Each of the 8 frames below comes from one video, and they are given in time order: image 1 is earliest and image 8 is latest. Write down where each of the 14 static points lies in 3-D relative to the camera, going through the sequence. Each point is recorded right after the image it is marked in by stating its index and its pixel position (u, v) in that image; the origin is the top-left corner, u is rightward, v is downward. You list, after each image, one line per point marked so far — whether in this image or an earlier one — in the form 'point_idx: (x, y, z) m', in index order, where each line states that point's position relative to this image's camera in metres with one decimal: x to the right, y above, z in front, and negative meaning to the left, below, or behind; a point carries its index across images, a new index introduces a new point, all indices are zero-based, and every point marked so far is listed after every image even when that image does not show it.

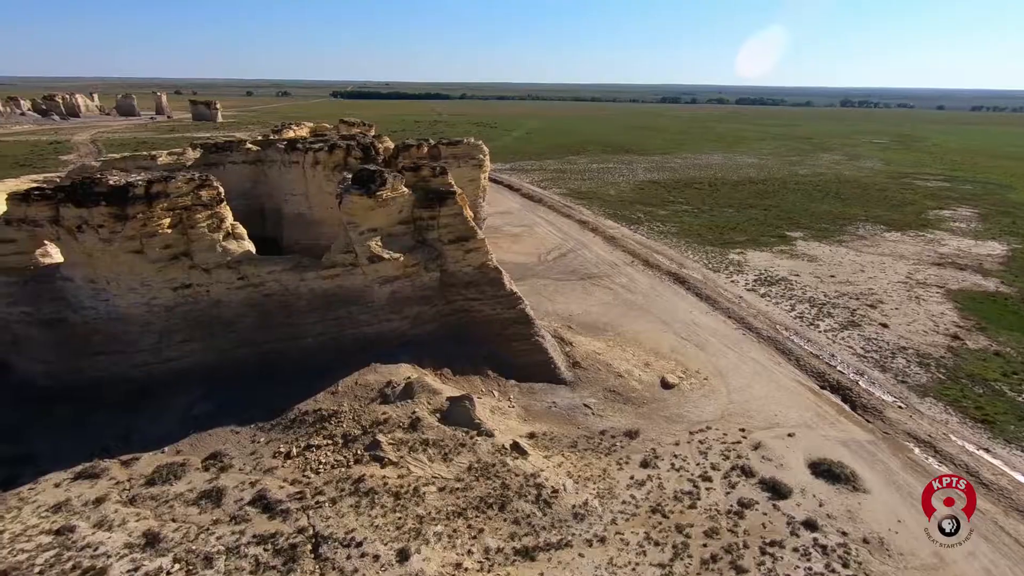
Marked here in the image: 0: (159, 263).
0: (-7.6, +0.5, +11.8) m
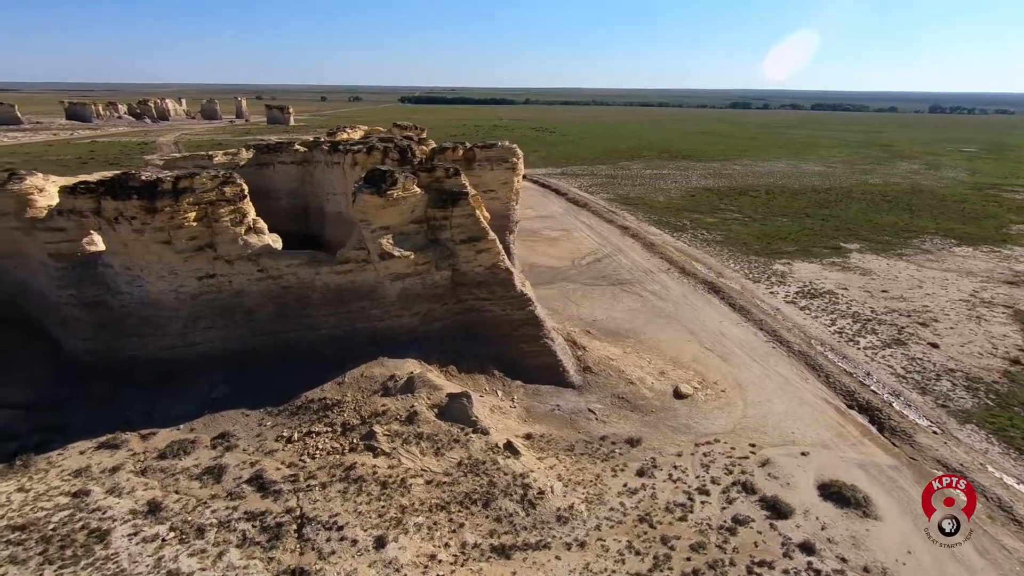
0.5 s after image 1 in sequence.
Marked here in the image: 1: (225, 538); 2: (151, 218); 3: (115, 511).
0: (-7.6, +0.8, +12.7) m
1: (-4.9, -4.3, +9.4) m
2: (-8.1, +1.5, +12.2) m
3: (-7.0, -3.9, +9.7) m
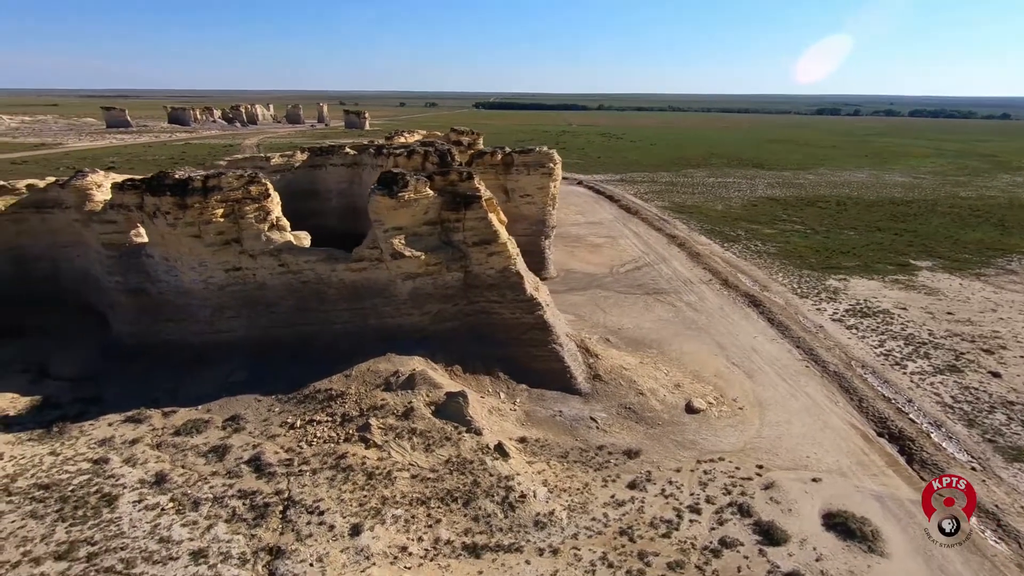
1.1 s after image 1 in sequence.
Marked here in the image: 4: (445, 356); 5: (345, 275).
0: (-7.4, +1.0, +13.7) m
1: (-5.4, -4.1, +10.1) m
2: (-8.0, +1.8, +13.3) m
3: (-7.4, -3.7, +10.6) m
4: (-1.7, -1.8, +14.5) m
5: (-4.3, +0.3, +14.3) m
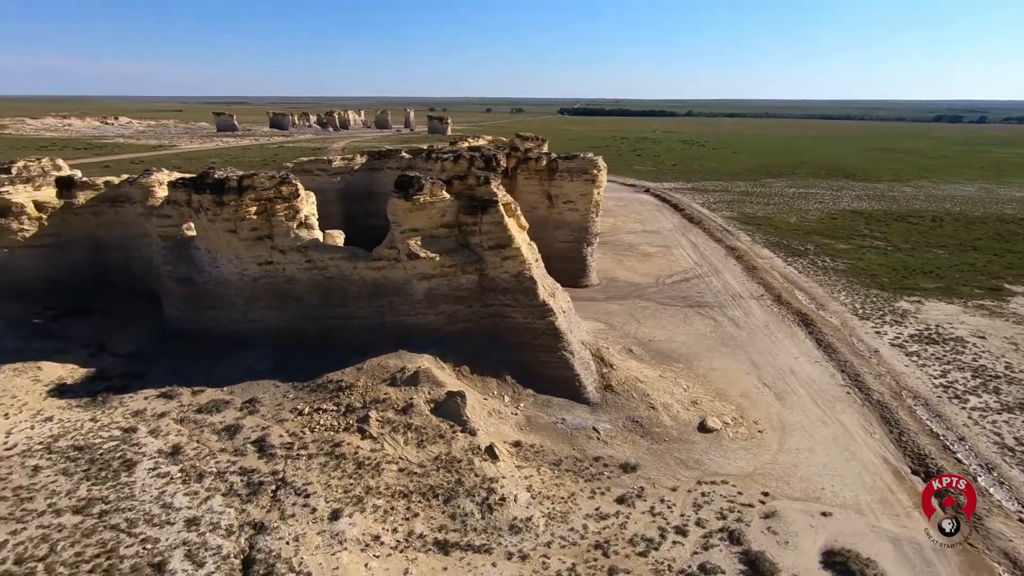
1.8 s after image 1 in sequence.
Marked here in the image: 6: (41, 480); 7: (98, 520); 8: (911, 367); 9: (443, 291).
0: (-7.1, +1.2, +14.9) m
1: (-5.9, -3.9, +10.9) m
2: (-7.7, +2.0, +14.5) m
3: (-7.8, -3.4, +11.8) m
4: (-1.5, -1.8, +14.8) m
5: (-4.0, +0.4, +15.0) m
6: (-9.1, -3.7, +10.6) m
7: (-7.4, -4.2, +9.9) m
8: (+13.4, -2.6, +18.5) m
9: (-1.9, -0.1, +15.0) m
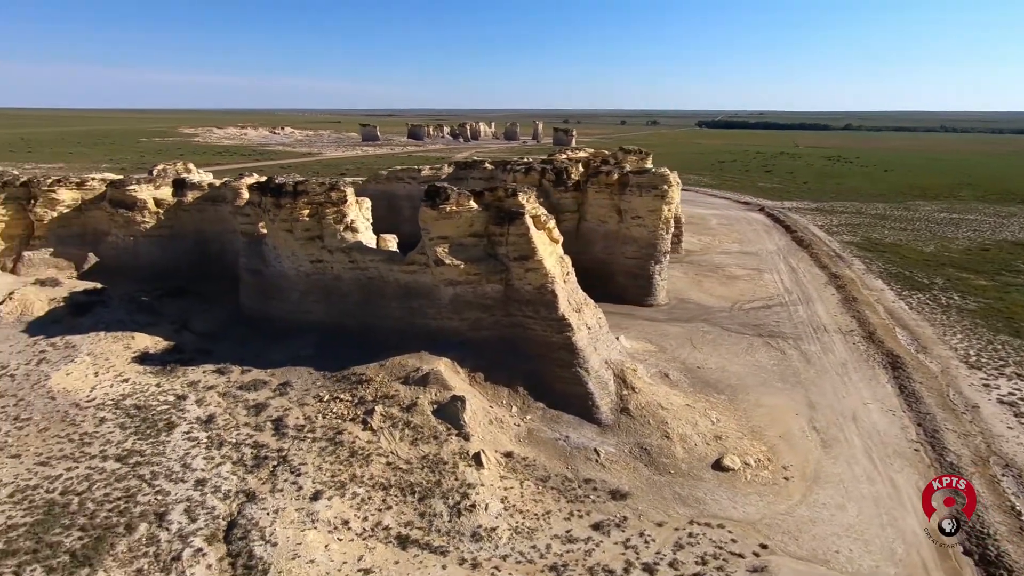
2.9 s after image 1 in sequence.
0: (-6.3, +1.4, +16.5) m
1: (-6.3, -3.7, +12.3) m
2: (-6.9, +2.3, +16.3) m
3: (-7.9, -3.1, +13.6) m
4: (-1.1, -2.0, +15.2) m
5: (-3.3, +0.3, +15.9) m
6: (-9.5, -3.3, +12.8) m
7: (-8.1, -3.8, +11.7) m
8: (+14.2, -4.0, +15.5) m
9: (-1.3, -0.3, +15.5) m
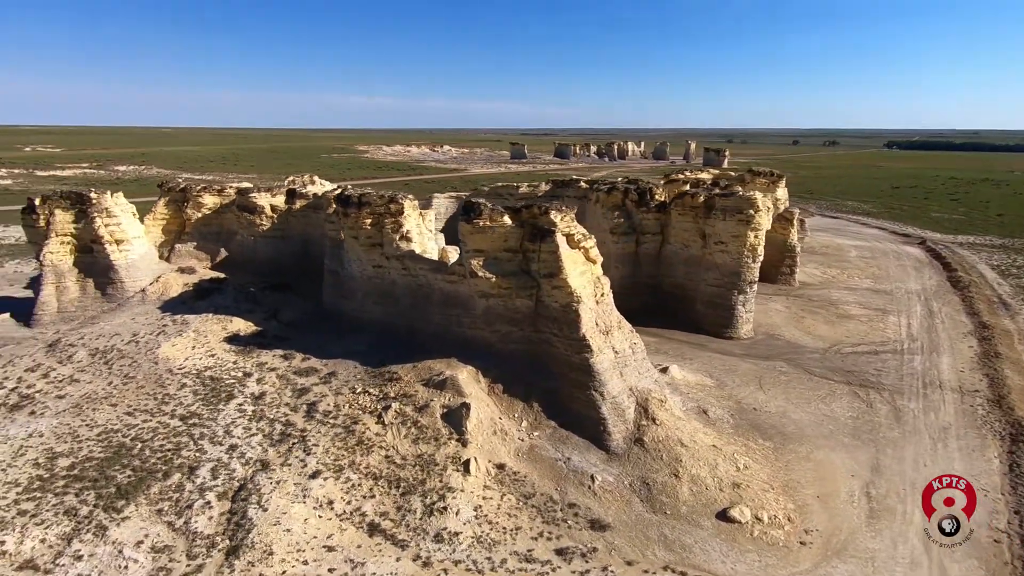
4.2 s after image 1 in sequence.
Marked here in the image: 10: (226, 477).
0: (-4.8, +1.3, +18.3) m
1: (-6.4, -3.6, +14.1) m
2: (-5.4, +2.2, +18.3) m
3: (-7.6, -2.9, +15.8) m
4: (-0.4, -2.4, +15.6) m
5: (-2.2, +0.1, +16.9) m
6: (-9.3, -2.9, +15.4) m
7: (-8.2, -3.5, +14.0) m
8: (+14.2, -5.4, +11.9) m
9: (-0.4, -0.6, +15.9) m
10: (-6.4, -4.3, +12.4) m
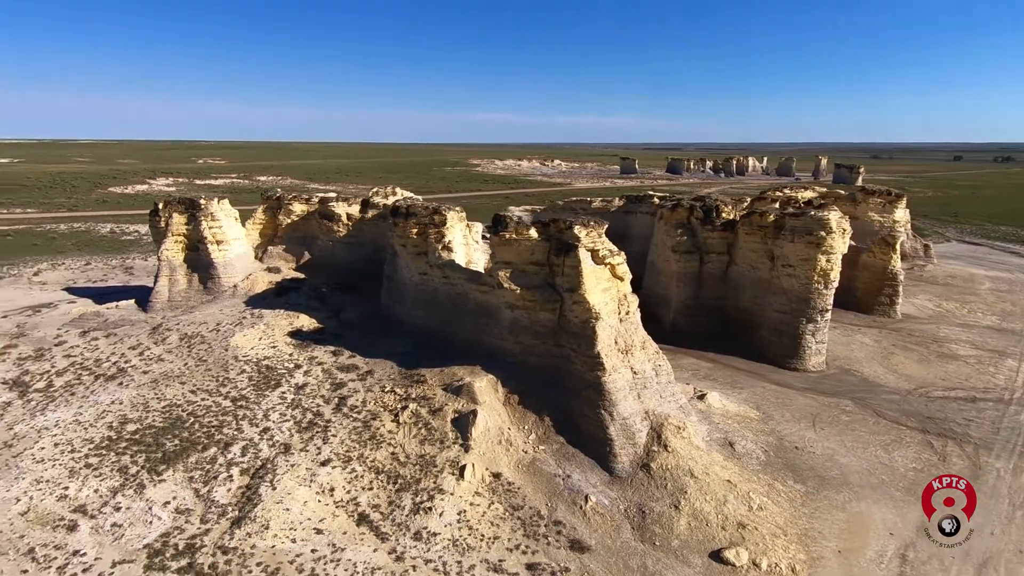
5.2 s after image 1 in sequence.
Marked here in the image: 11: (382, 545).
0: (-3.5, +1.1, +19.3) m
1: (-6.0, -3.6, +15.5) m
2: (-4.0, +2.1, +19.4) m
3: (-6.9, -2.9, +17.3) m
4: (+0.1, -2.7, +15.7) m
5: (-1.2, -0.2, +17.5) m
6: (-8.6, -2.8, +17.3) m
7: (-7.9, -3.4, +15.7) m
8: (+13.5, -6.4, +9.2) m
9: (+0.3, -1.0, +16.1) m
10: (-6.5, -4.2, +13.8) m
11: (-2.6, -5.2, +11.2) m
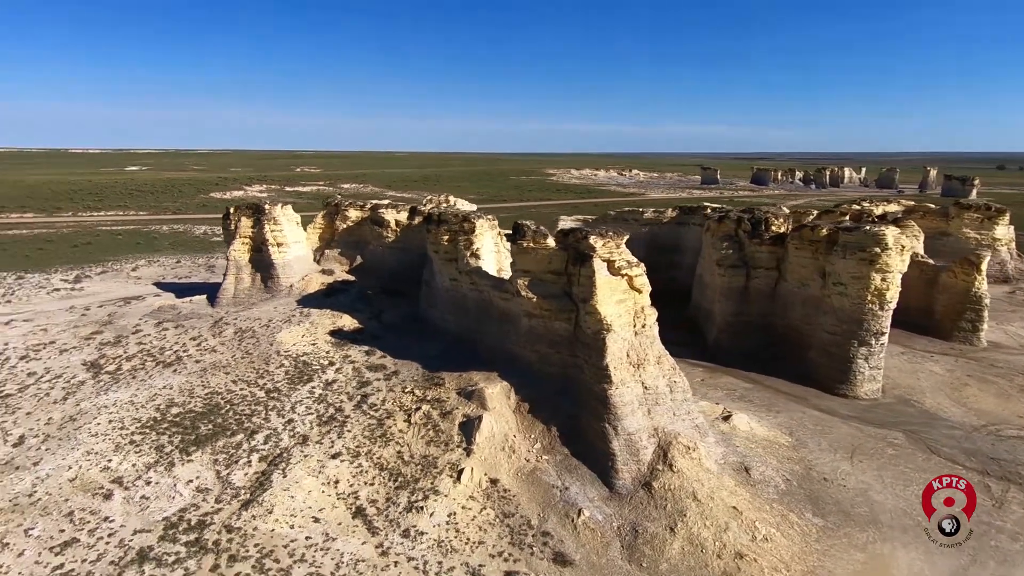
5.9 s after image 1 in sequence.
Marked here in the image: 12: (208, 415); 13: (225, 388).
0: (-2.4, +0.9, +19.9) m
1: (-5.7, -3.6, +16.4) m
2: (-2.9, +1.9, +20.1) m
3: (-6.2, -2.9, +18.3) m
4: (+0.4, -3.0, +15.8) m
5: (-0.5, -0.4, +17.7) m
6: (-8.0, -2.8, +18.5) m
7: (-7.5, -3.4, +16.8) m
8: (+12.7, -7.0, +7.4) m
9: (+0.8, -1.3, +16.1) m
10: (-6.4, -4.2, +14.8) m
11: (-2.9, -5.3, +11.7) m
12: (-8.7, -3.6, +15.9) m
13: (-9.0, -3.2, +17.4) m
